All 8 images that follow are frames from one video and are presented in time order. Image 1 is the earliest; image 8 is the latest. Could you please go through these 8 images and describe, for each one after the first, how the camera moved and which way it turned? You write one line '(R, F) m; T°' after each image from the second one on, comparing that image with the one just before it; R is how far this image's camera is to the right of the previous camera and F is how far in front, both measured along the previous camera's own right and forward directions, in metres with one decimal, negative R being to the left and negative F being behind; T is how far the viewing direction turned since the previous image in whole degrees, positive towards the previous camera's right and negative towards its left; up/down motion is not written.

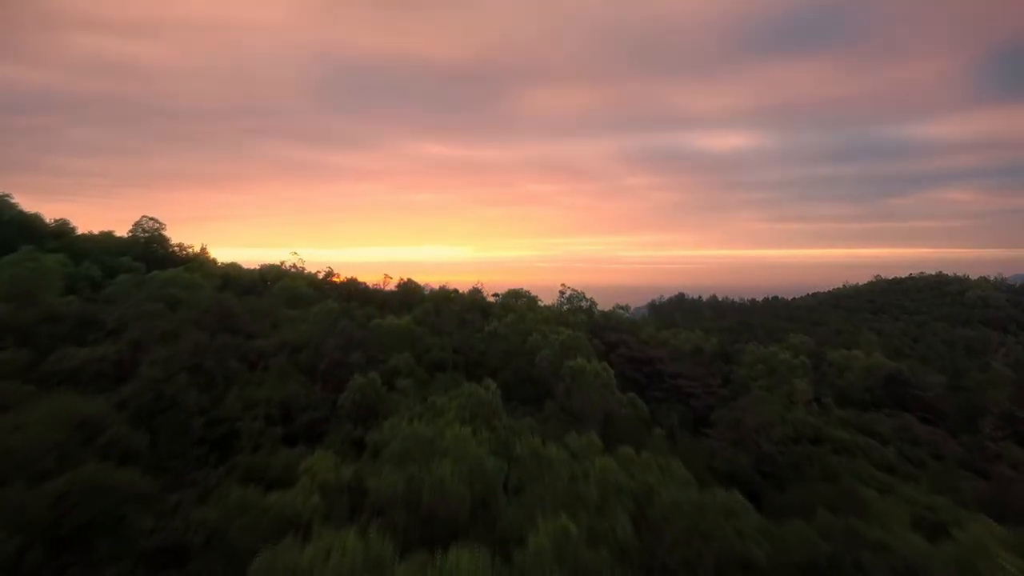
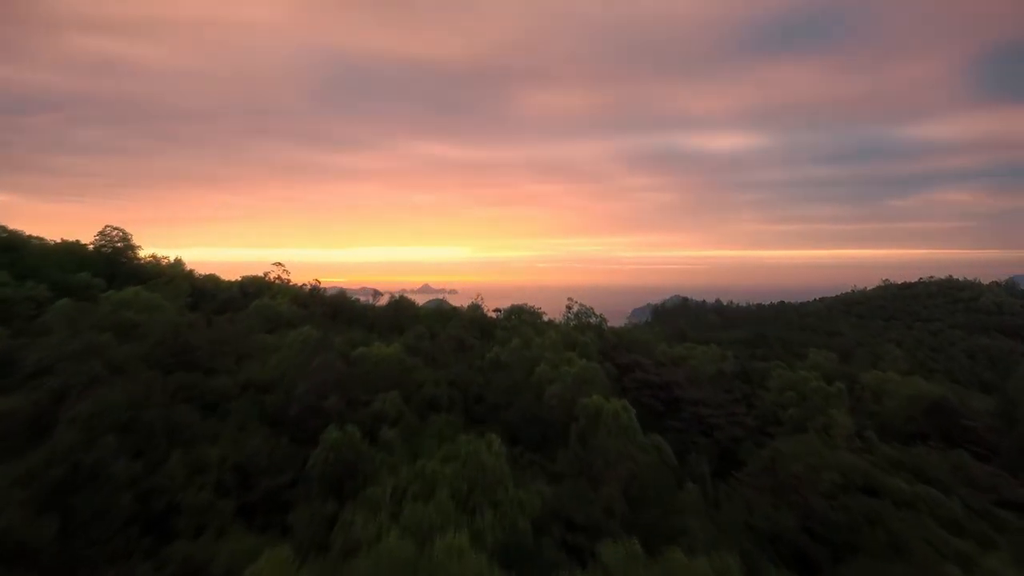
(-0.1, +1.3) m; 0°
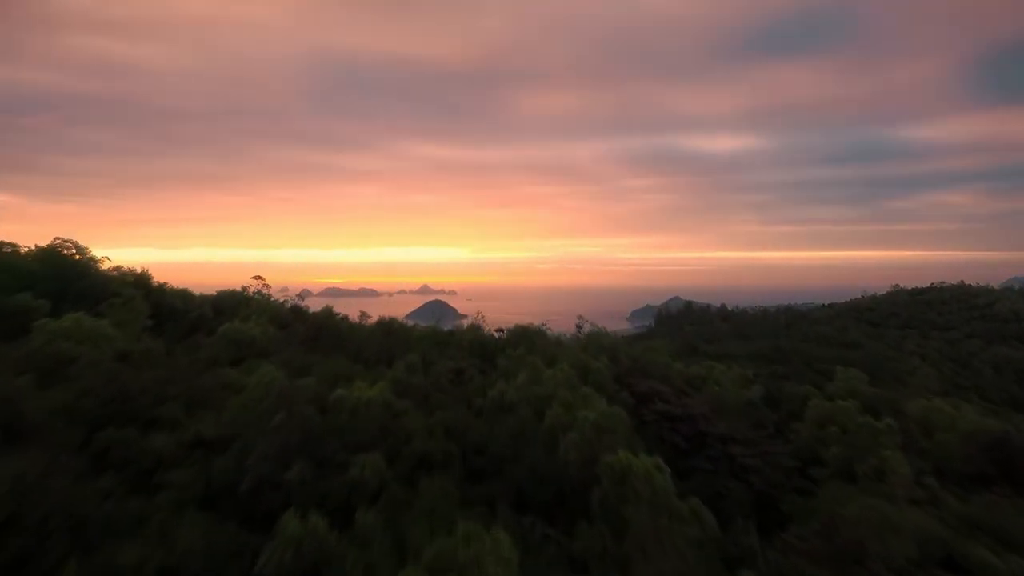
(-0.1, +1.5) m; 0°
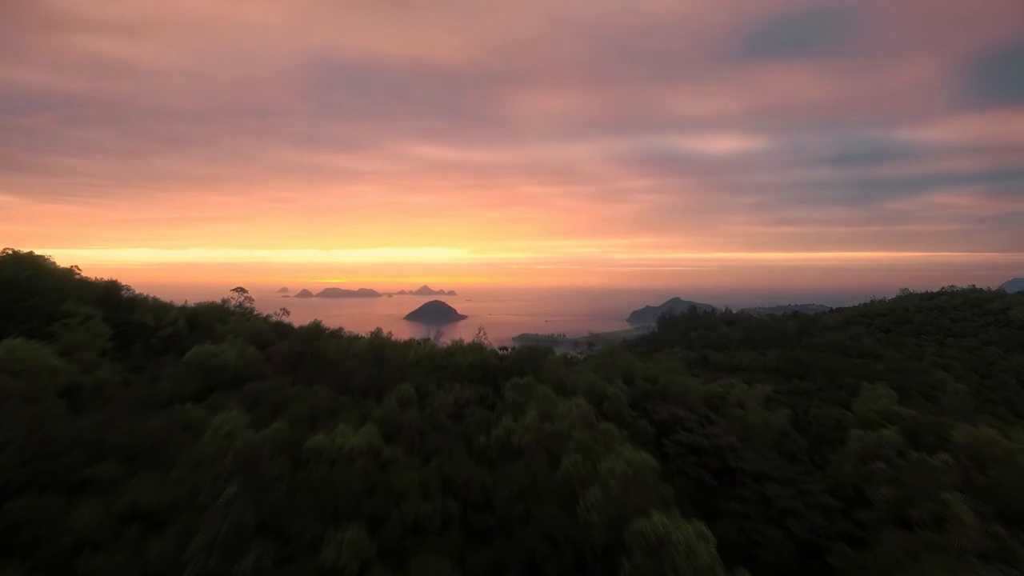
(-0.1, +1.2) m; 0°
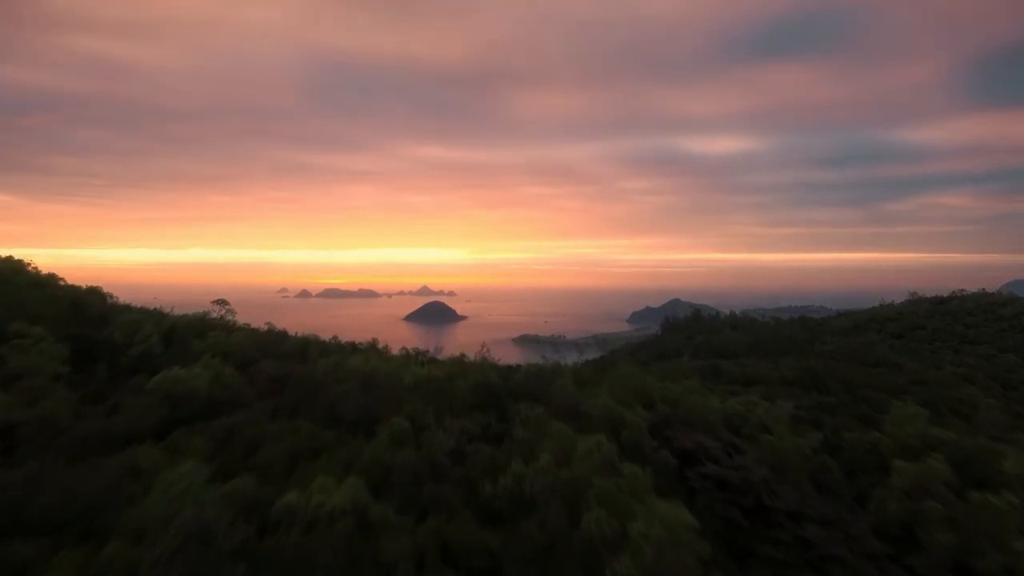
(-0.1, +1.1) m; 0°
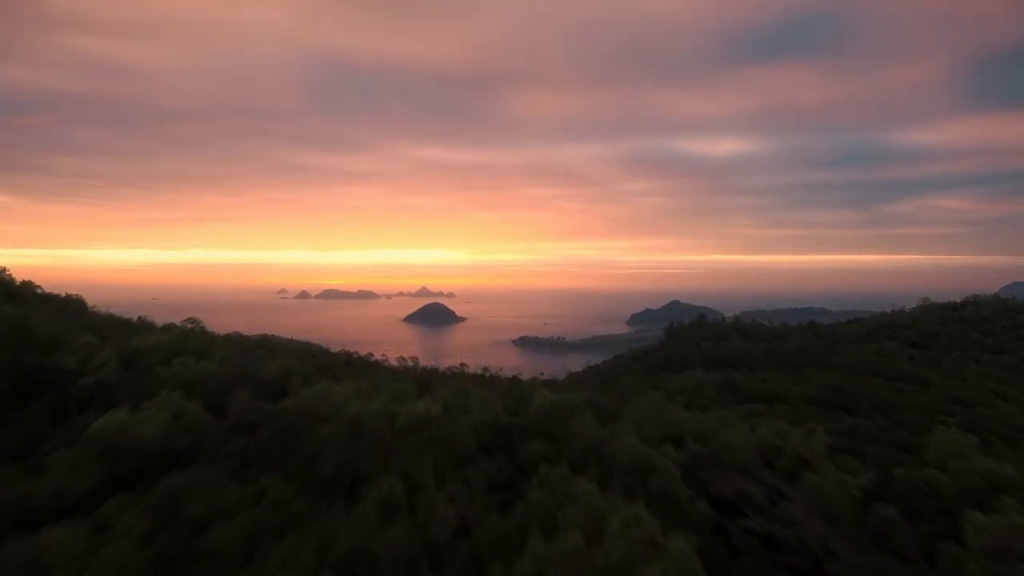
(-0.2, +1.4) m; 0°
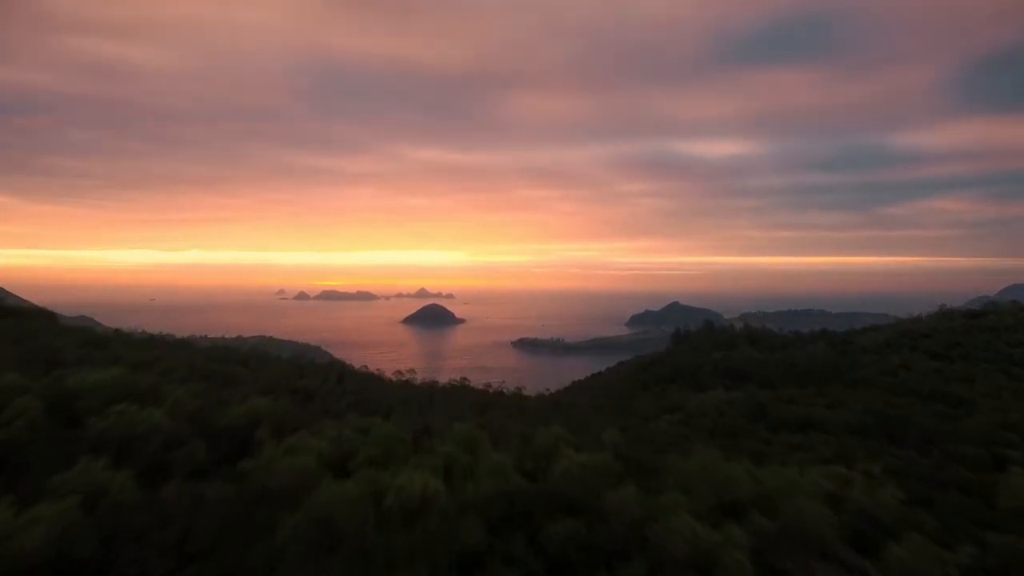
(-0.3, +1.9) m; 0°
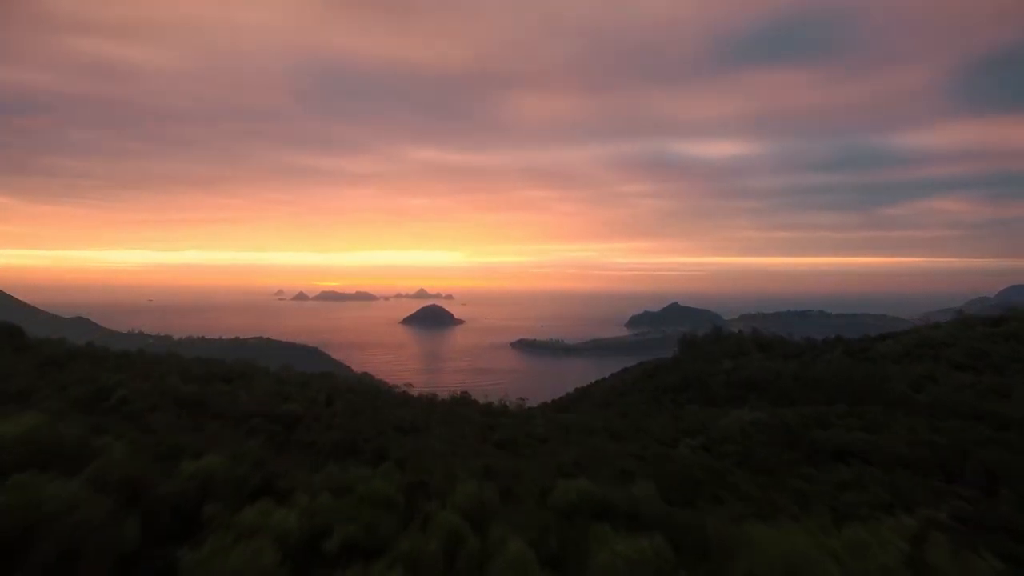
(-0.2, +1.8) m; 0°
